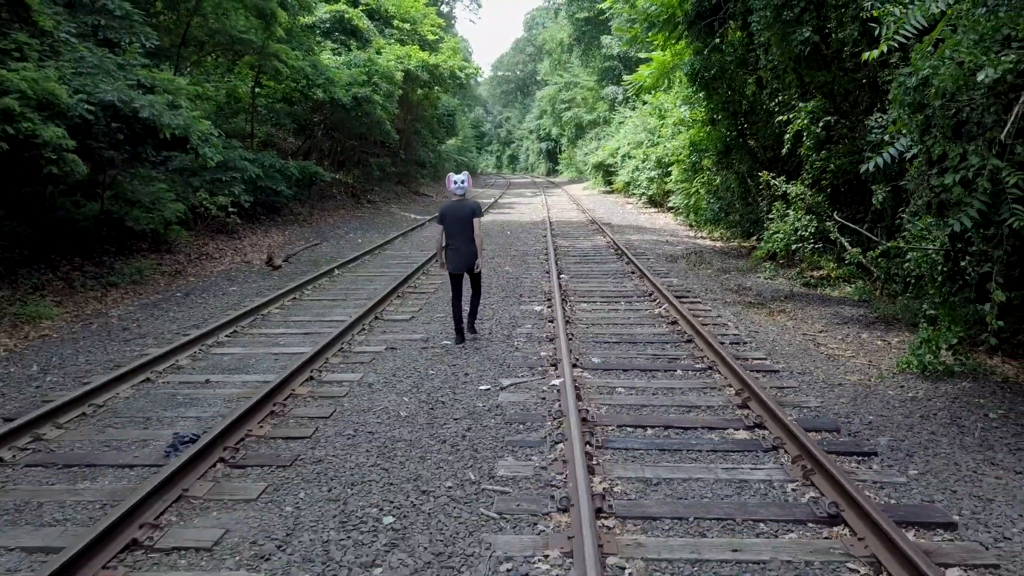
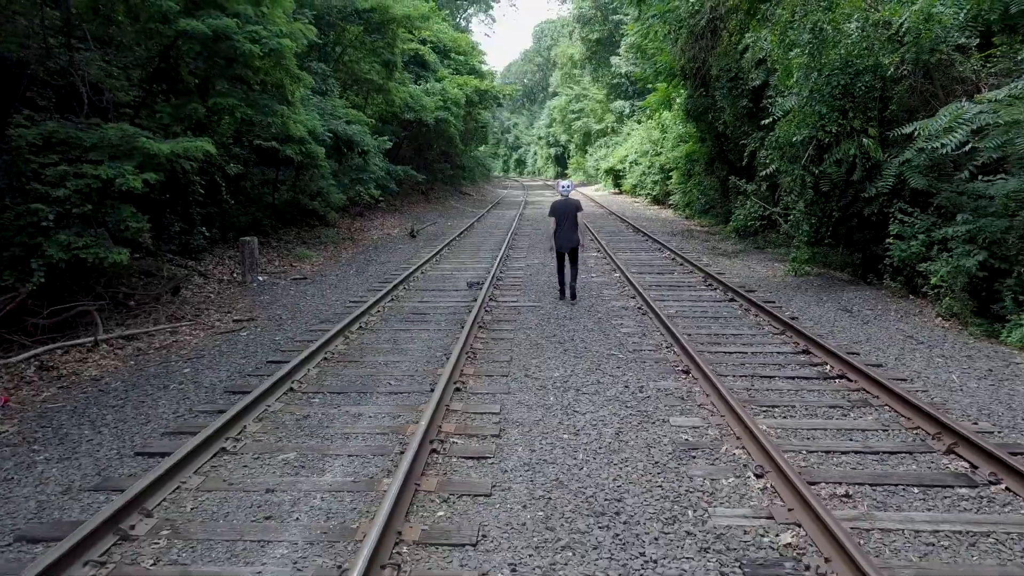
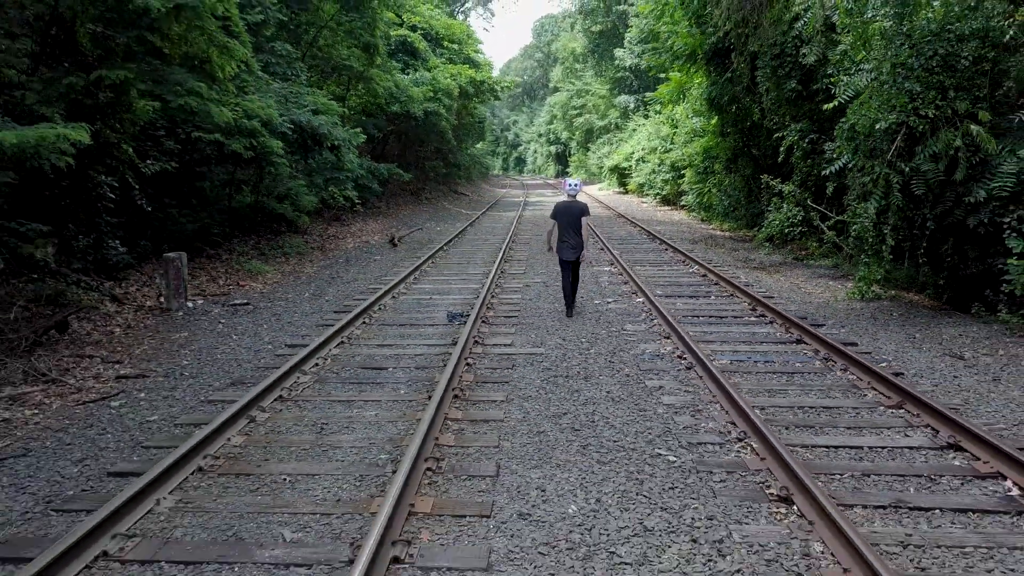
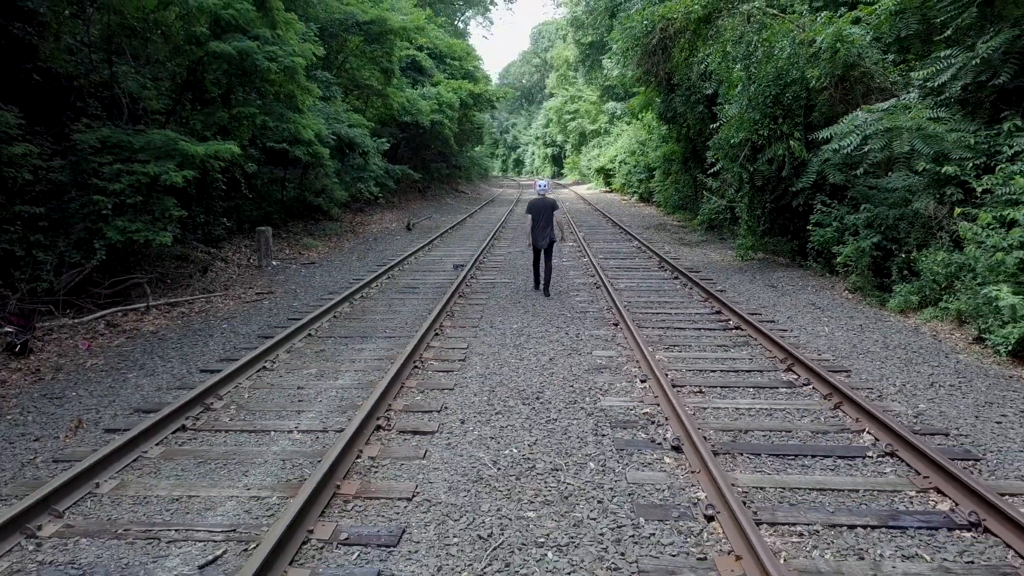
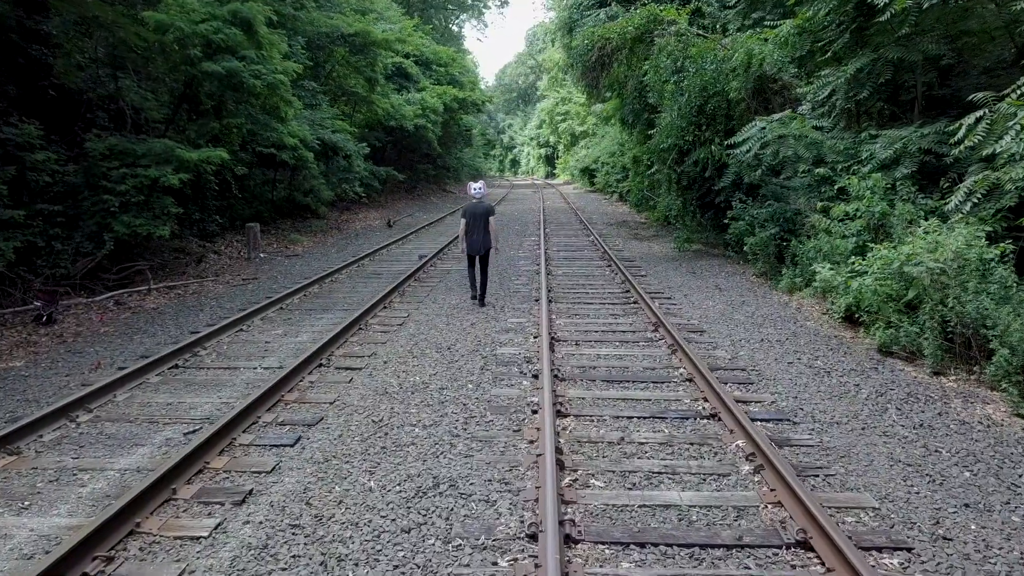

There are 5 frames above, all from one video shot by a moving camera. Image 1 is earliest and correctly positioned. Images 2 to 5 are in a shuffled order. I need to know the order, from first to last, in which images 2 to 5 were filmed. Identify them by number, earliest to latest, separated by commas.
3, 2, 4, 5
